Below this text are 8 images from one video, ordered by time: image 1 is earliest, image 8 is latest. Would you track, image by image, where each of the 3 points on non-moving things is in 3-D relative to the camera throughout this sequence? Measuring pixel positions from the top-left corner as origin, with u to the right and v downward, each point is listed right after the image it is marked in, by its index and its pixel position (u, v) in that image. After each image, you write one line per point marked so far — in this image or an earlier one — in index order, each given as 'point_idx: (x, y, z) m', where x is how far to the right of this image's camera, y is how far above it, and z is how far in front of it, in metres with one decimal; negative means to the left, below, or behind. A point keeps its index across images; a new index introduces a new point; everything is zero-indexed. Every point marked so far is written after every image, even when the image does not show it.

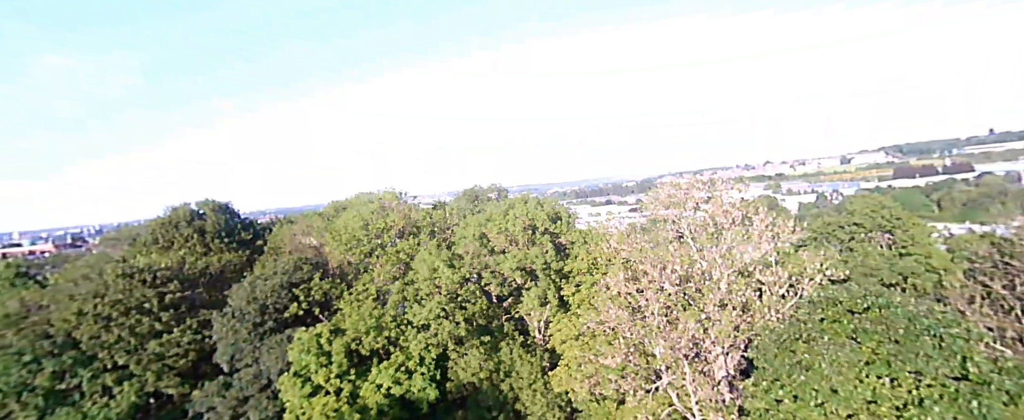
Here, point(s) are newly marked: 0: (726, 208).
0: (+6.4, +0.6, +14.6) m
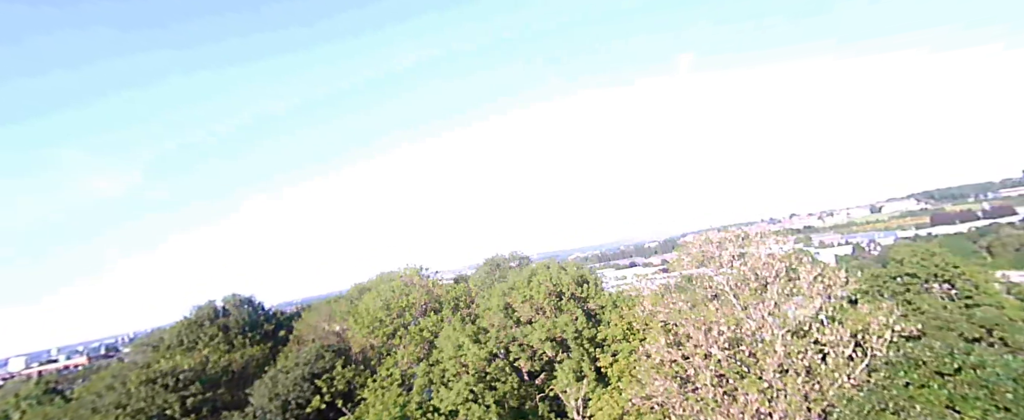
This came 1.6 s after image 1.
0: (+7.0, -0.9, +14.1) m
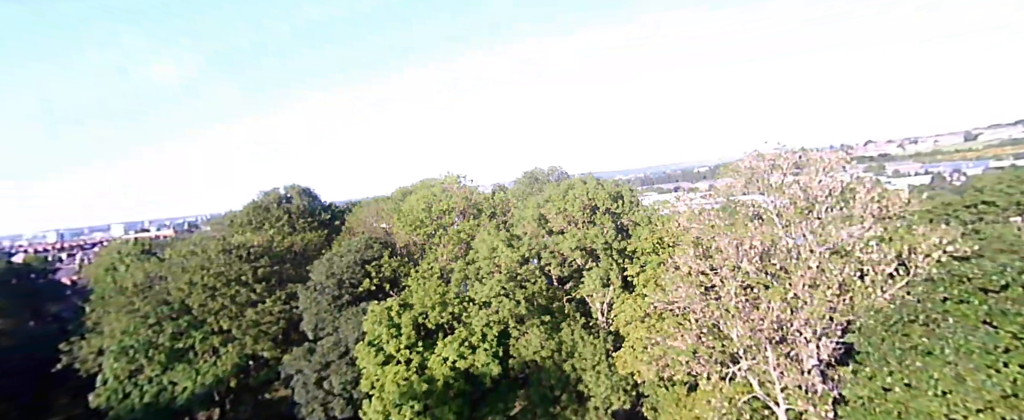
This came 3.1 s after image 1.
0: (+8.3, +1.2, +13.2) m
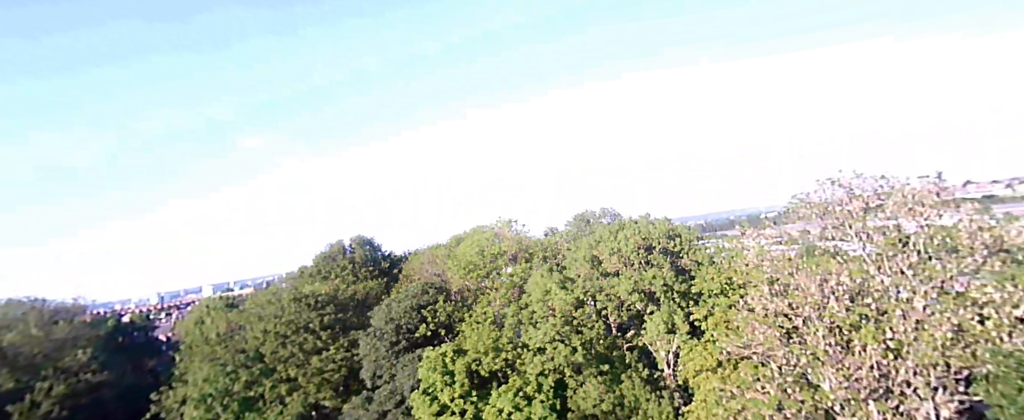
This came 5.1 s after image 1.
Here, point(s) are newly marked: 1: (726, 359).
0: (+9.7, +0.2, +12.1) m
1: (+6.3, -4.3, +14.4) m
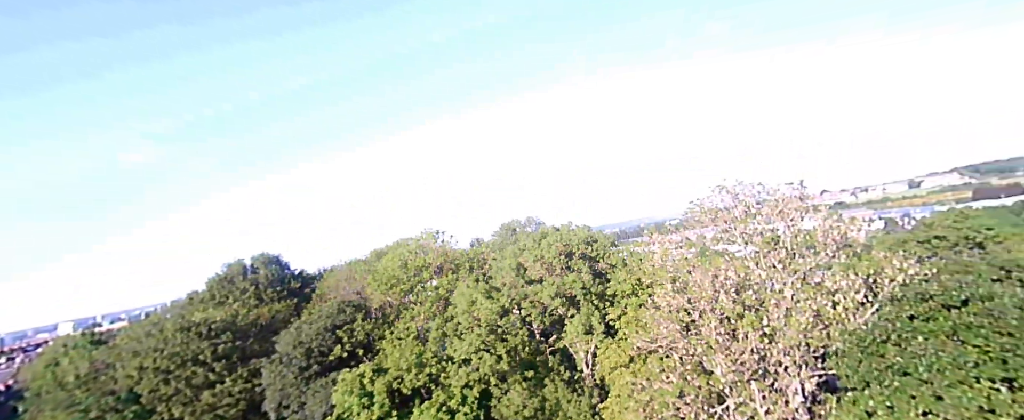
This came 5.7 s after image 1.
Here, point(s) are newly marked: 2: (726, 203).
0: (+7.6, 0.0, +13.9) m
1: (+3.9, -4.6, +15.5) m
2: (+6.6, +0.1, +15.0) m
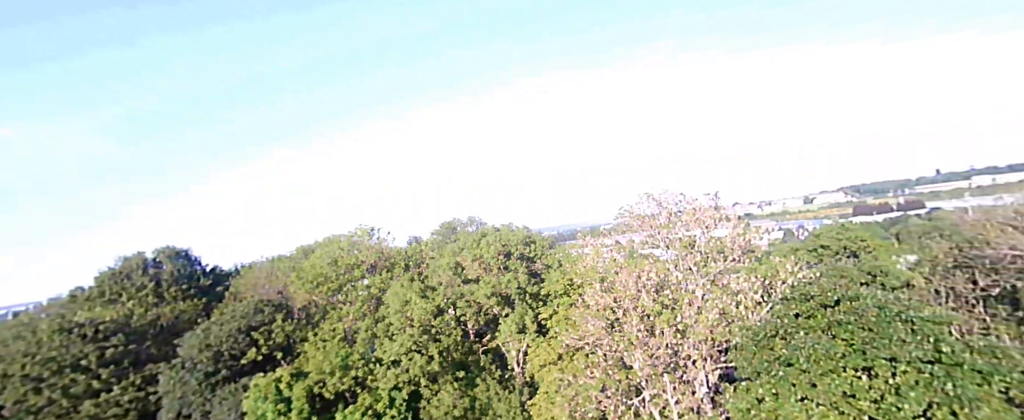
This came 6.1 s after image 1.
0: (+5.7, -0.3, +15.1) m
1: (+1.7, -4.8, +16.1) m
2: (+4.5, -0.1, +16.0) m
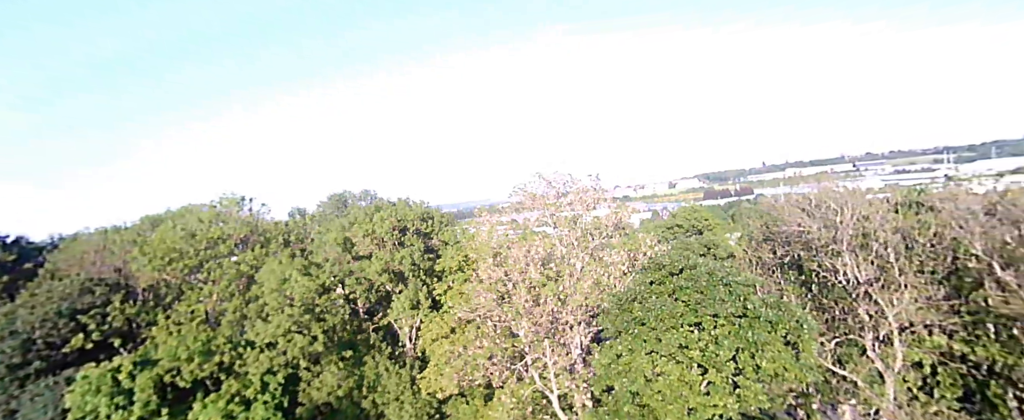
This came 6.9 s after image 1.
0: (+2.2, +0.3, +16.5) m
1: (-2.1, -4.0, +16.8) m
2: (+0.8, +0.6, +17.2) m
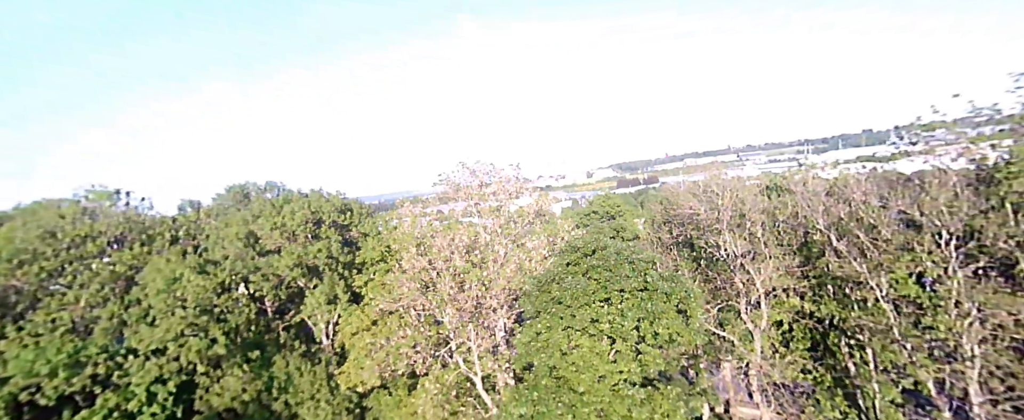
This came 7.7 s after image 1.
0: (-0.6, +0.7, +16.8) m
1: (-4.8, -3.7, +16.5) m
2: (-2.1, +1.0, +17.2) m
